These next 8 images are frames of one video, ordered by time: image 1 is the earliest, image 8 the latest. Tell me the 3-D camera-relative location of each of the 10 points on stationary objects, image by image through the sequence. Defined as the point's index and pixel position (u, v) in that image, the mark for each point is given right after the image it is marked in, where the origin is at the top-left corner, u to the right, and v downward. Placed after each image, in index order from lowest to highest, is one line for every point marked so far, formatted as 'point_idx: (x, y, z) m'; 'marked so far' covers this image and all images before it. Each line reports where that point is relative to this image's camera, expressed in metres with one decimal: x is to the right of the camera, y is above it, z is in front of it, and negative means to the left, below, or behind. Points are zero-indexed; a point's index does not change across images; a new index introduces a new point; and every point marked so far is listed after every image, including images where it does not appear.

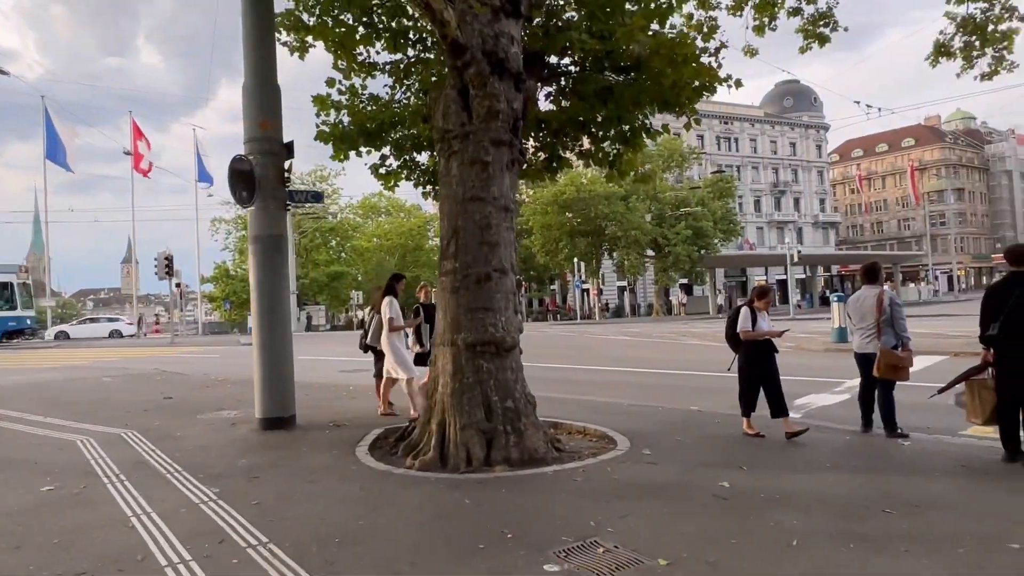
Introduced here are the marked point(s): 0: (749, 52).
0: (+5.6, +5.5, +16.1) m
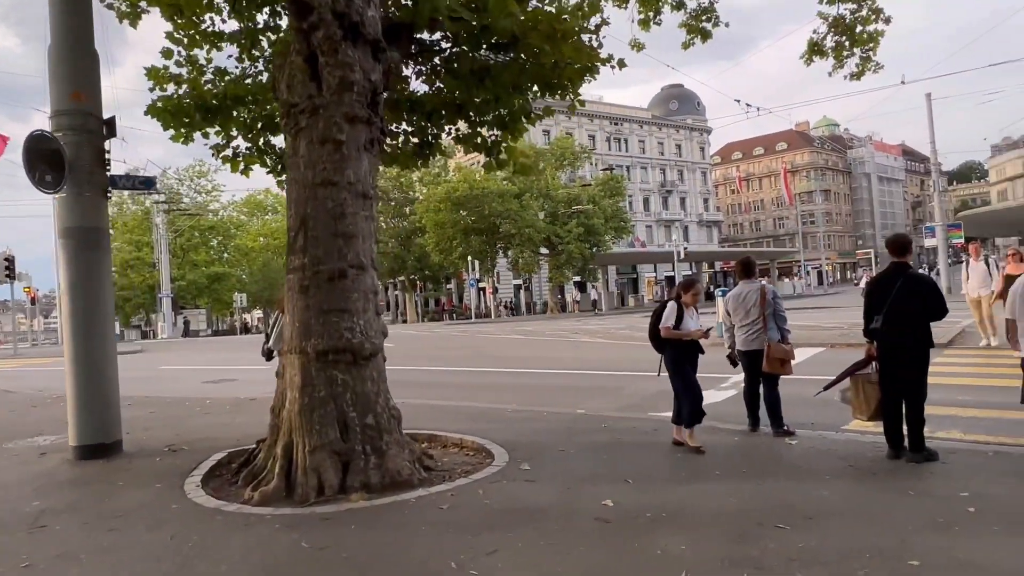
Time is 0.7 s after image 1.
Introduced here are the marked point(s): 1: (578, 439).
0: (+2.9, +5.6, +15.9) m
1: (+0.7, -1.5, +6.9) m
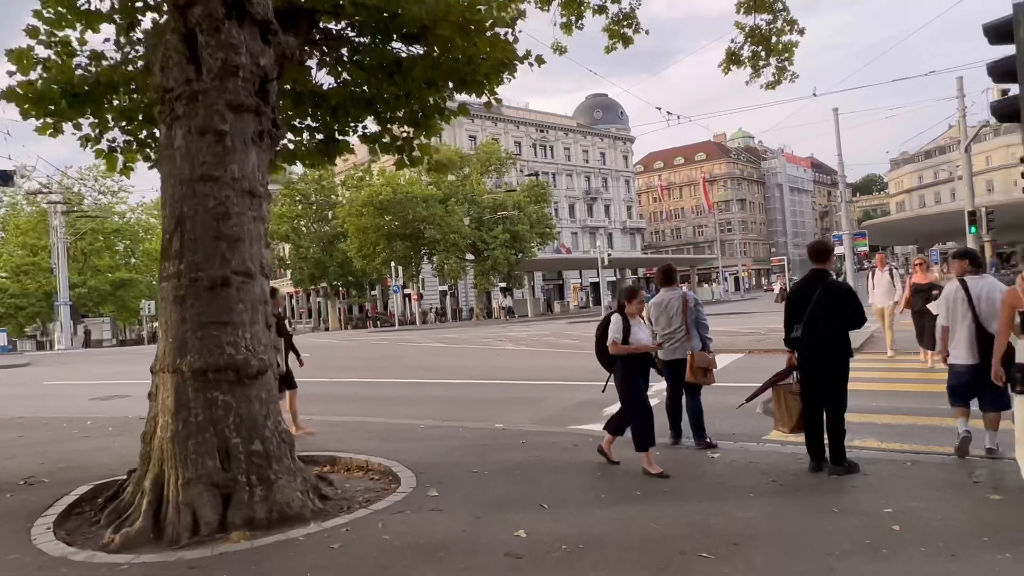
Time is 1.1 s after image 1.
0: (+1.0, +5.4, +15.7) m
1: (-0.2, -1.6, +6.5) m
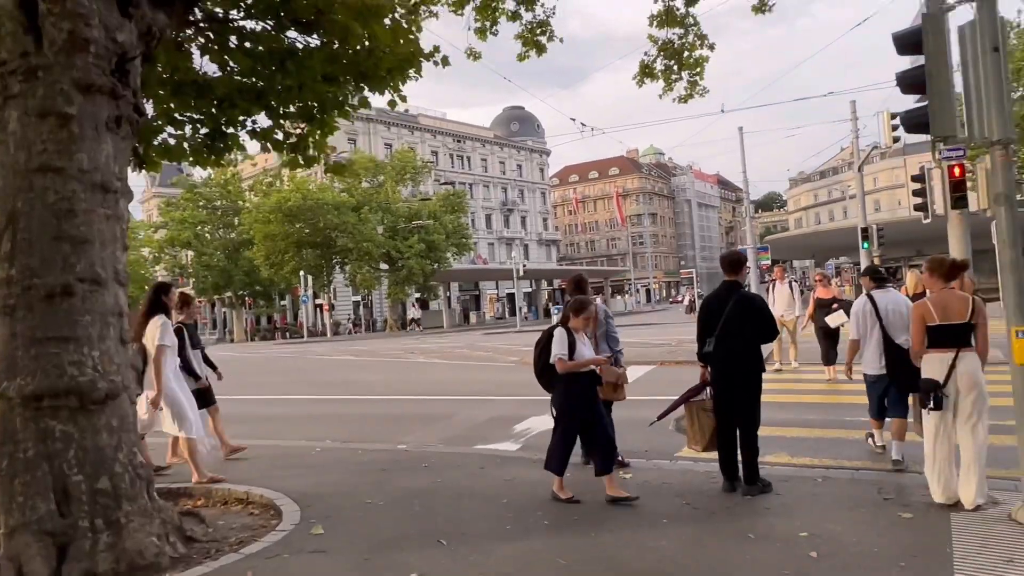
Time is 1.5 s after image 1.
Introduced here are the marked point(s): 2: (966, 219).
0: (-0.9, +5.2, +15.4) m
1: (-1.0, -1.7, +5.9) m
2: (+8.9, +1.4, +13.5) m
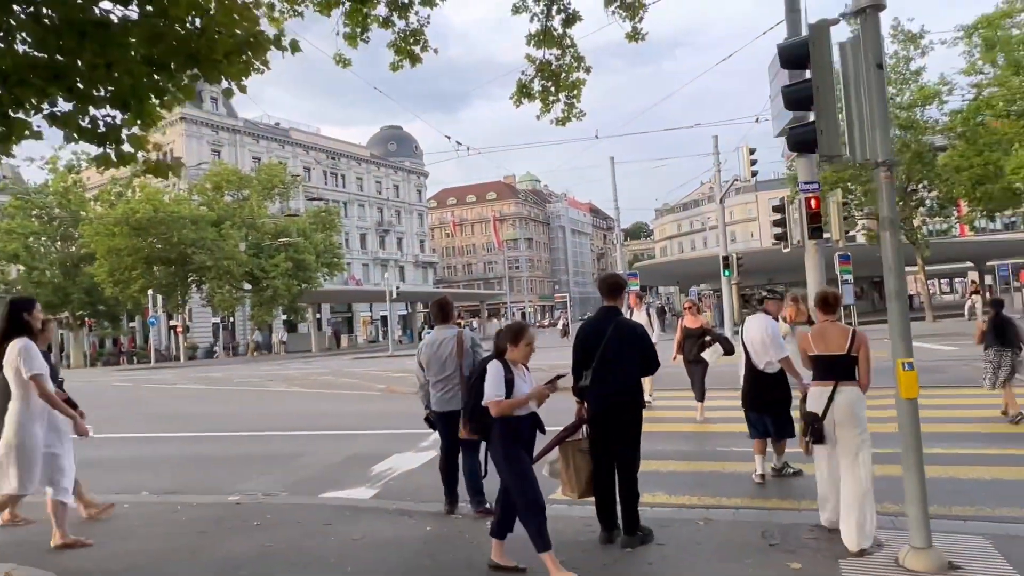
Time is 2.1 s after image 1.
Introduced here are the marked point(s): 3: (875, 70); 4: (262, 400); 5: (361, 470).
0: (-3.6, +4.7, +14.4) m
1: (-2.1, -1.9, +4.8) m
2: (+6.4, +0.8, +14.2) m
3: (+2.4, +1.4, +4.5) m
4: (-5.7, -2.6, +15.6) m
5: (-1.7, -2.1, +7.8) m
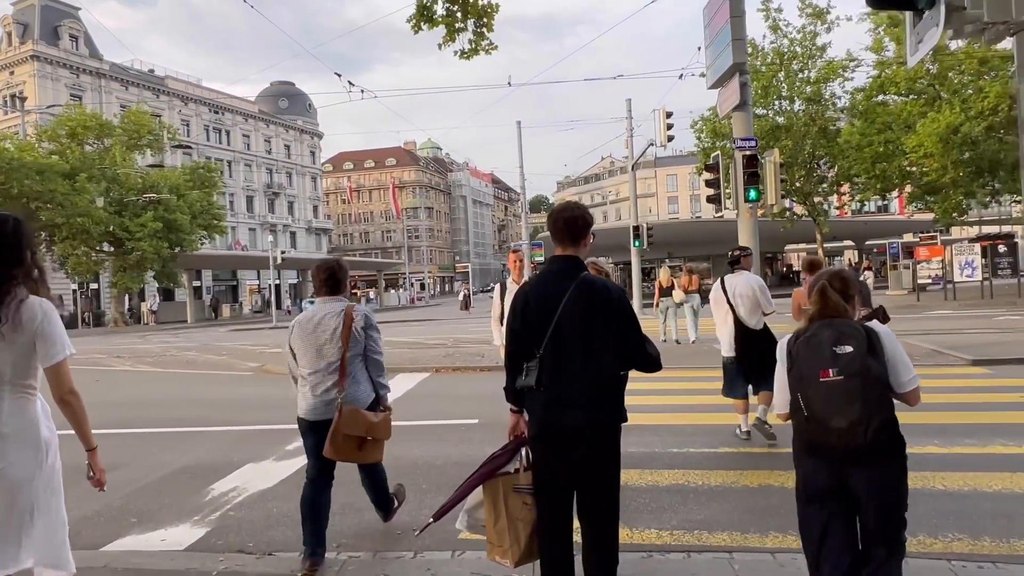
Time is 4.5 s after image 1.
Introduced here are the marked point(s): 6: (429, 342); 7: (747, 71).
0: (-5.3, +5.4, +11.5) m
1: (-2.6, -1.6, +2.5) m
2: (+4.5, +1.4, +12.9) m
3: (+2.0, +1.6, +2.7) m
4: (-7.6, -1.8, +12.6) m
5: (-2.6, -1.6, +5.5) m
6: (-2.2, -1.5, +18.9) m
7: (+4.3, +3.9, +12.5) m
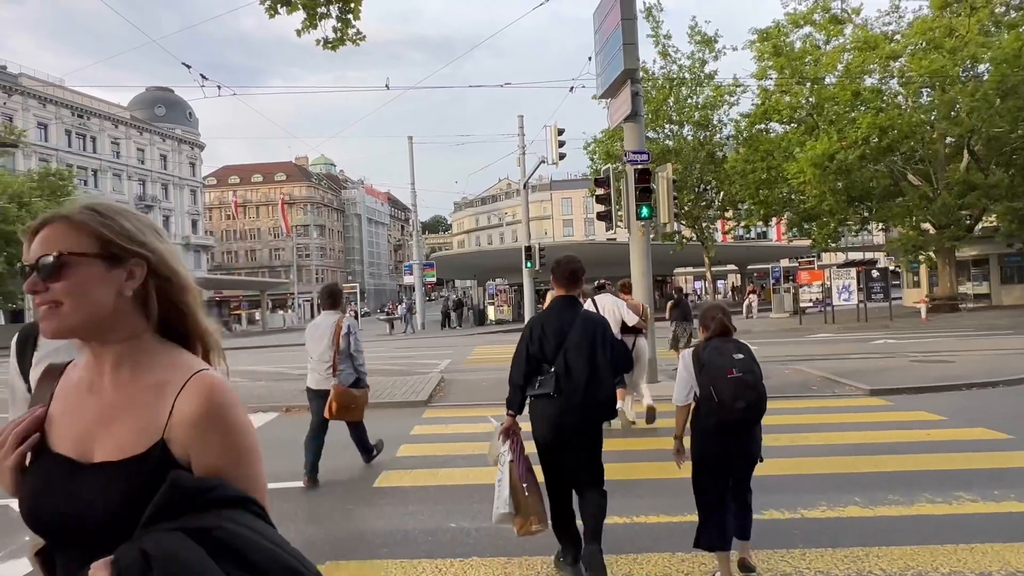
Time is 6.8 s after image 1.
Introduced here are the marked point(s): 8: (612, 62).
0: (-7.1, +5.1, +9.2) m
1: (-3.2, -1.6, +0.6) m
2: (+2.3, +1.0, +12.0) m
3: (+1.3, +1.5, +1.5) m
4: (-9.7, -2.1, +9.8) m
5: (-3.6, -1.8, +3.6) m
6: (-5.2, -2.0, +16.8) m
7: (+2.2, +3.5, +11.6) m
8: (+1.7, +3.9, +11.9) m
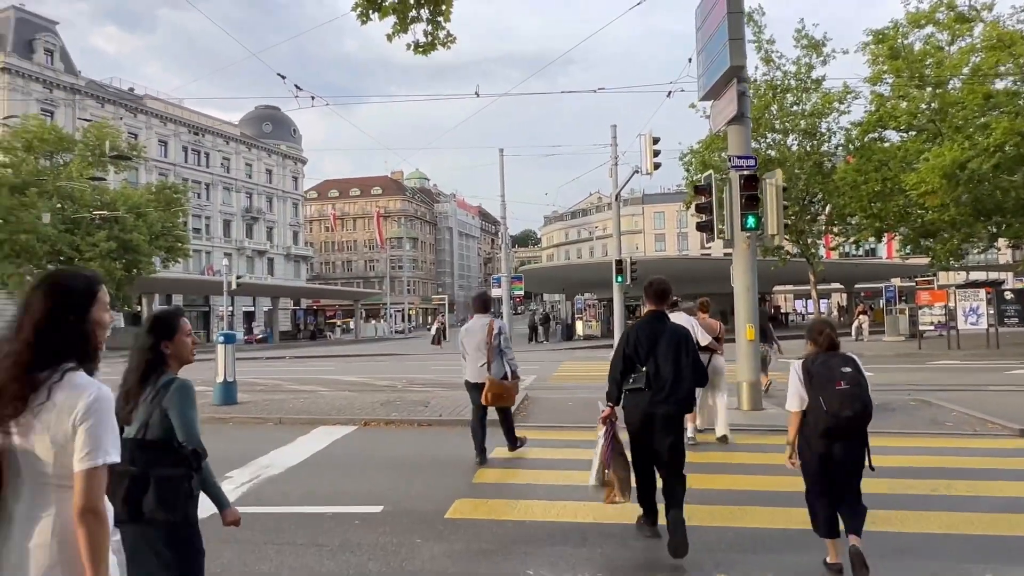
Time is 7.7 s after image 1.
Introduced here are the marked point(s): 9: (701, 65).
0: (-5.8, +5.1, +9.5) m
1: (-3.1, -1.6, +0.3) m
2: (+3.8, +0.7, +10.9) m
3: (+1.5, +1.5, +0.7) m
4: (-8.4, -2.1, +10.3) m
5: (-3.2, -1.8, +3.3) m
6: (-3.2, -2.3, +16.6) m
7: (+3.6, +3.3, +10.7) m
8: (+3.3, +3.7, +11.0) m
9: (+3.3, +3.9, +11.9) m
